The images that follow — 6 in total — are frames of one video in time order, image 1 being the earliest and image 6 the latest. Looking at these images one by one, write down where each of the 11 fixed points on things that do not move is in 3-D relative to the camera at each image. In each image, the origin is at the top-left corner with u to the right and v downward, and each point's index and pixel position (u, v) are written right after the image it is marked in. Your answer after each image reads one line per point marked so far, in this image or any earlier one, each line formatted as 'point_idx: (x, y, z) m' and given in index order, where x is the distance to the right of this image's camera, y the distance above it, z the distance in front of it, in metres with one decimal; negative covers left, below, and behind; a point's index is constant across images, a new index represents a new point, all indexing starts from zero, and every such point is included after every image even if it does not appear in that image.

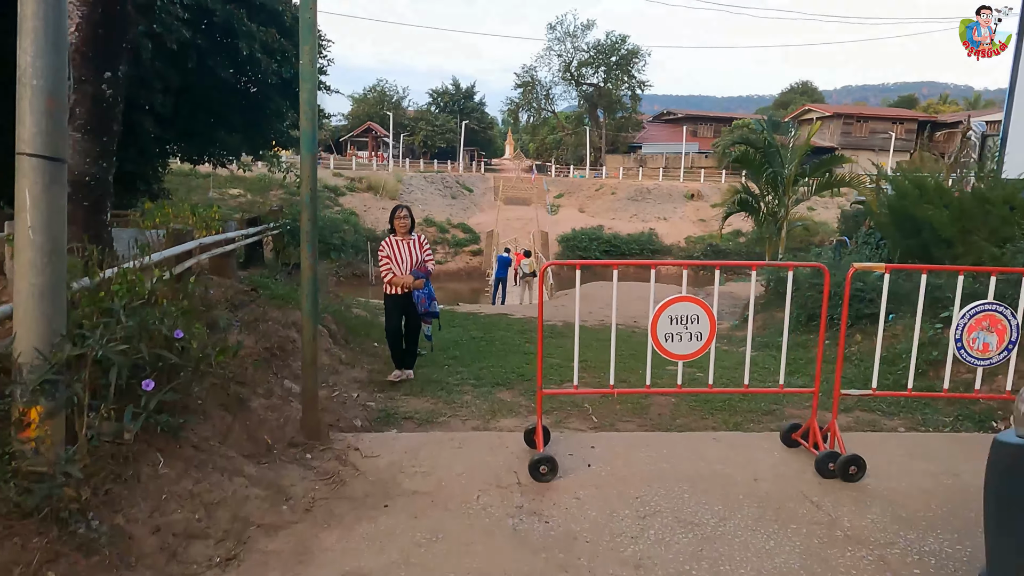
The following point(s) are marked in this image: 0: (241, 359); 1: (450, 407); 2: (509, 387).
0: (-1.8, -0.5, +4.3) m
1: (-0.5, -0.9, +5.0) m
2: (0.0, -0.8, +5.7) m
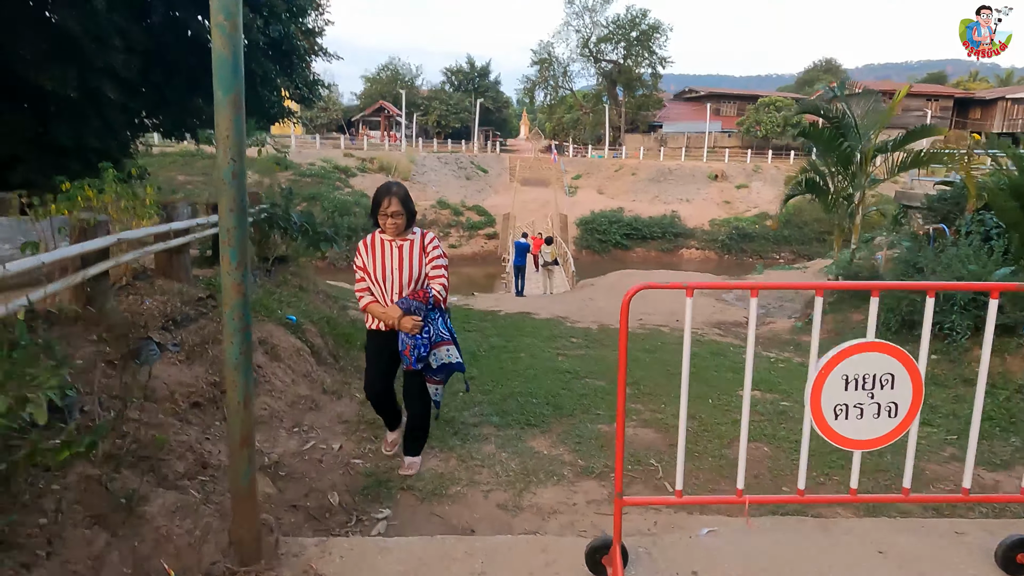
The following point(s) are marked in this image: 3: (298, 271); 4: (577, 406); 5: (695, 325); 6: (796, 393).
0: (-1.6, -0.6, +3.0) m
1: (-0.2, -1.0, +3.6) m
2: (+0.2, -0.9, +4.3) m
3: (-2.2, +0.2, +7.0) m
4: (+0.5, -0.8, +4.8) m
5: (+2.6, -0.5, +9.5) m
6: (+2.3, -0.9, +5.5) m
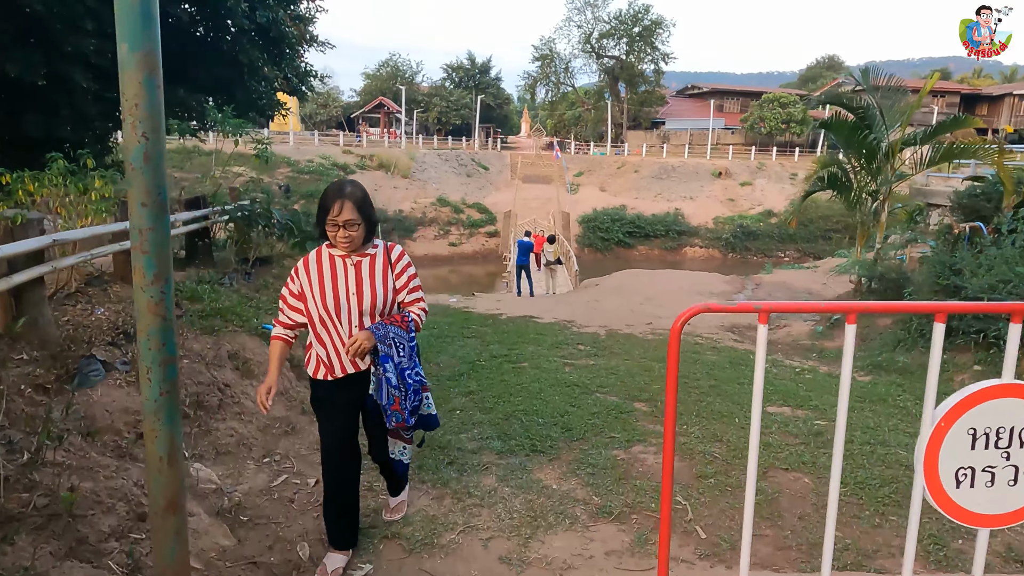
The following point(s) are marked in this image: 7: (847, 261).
0: (-1.6, -0.6, +2.5) m
1: (-0.2, -1.0, +3.1) m
2: (+0.2, -0.9, +3.7) m
3: (-2.2, +0.1, +6.4) m
4: (+0.5, -0.9, +4.2) m
5: (+2.6, -0.5, +9.0) m
6: (+2.3, -0.9, +5.0) m
7: (+8.4, +0.7, +16.9) m
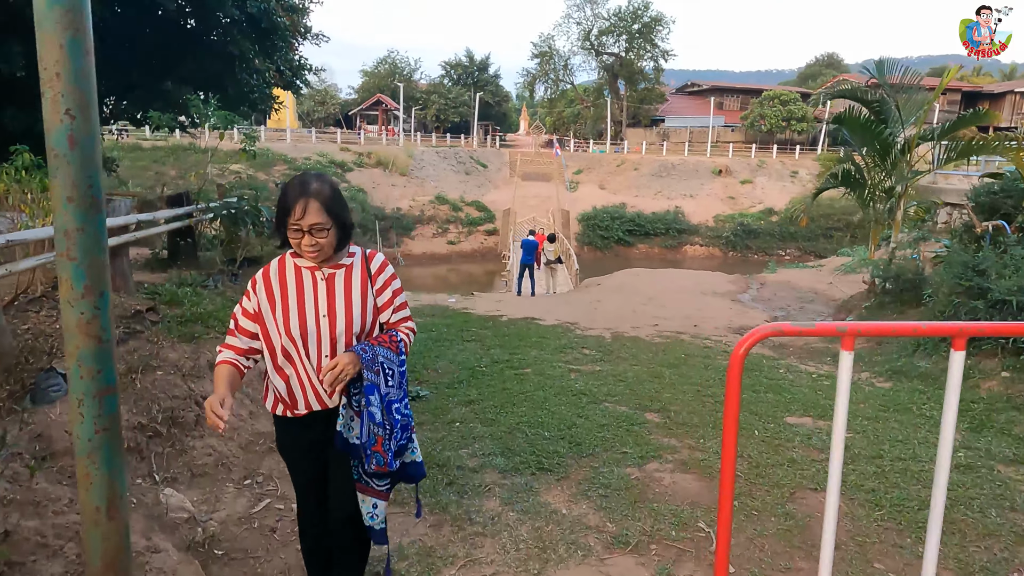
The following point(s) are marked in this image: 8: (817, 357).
0: (-1.5, -0.7, +2.1) m
1: (-0.2, -1.0, +2.8) m
2: (+0.2, -1.0, +3.4) m
3: (-2.2, +0.1, +6.1) m
4: (+0.5, -0.9, +3.9) m
5: (+2.6, -0.6, +8.7) m
6: (+2.4, -0.9, +4.7) m
7: (+8.4, +0.7, +16.6) m
8: (+3.2, -0.7, +7.0) m
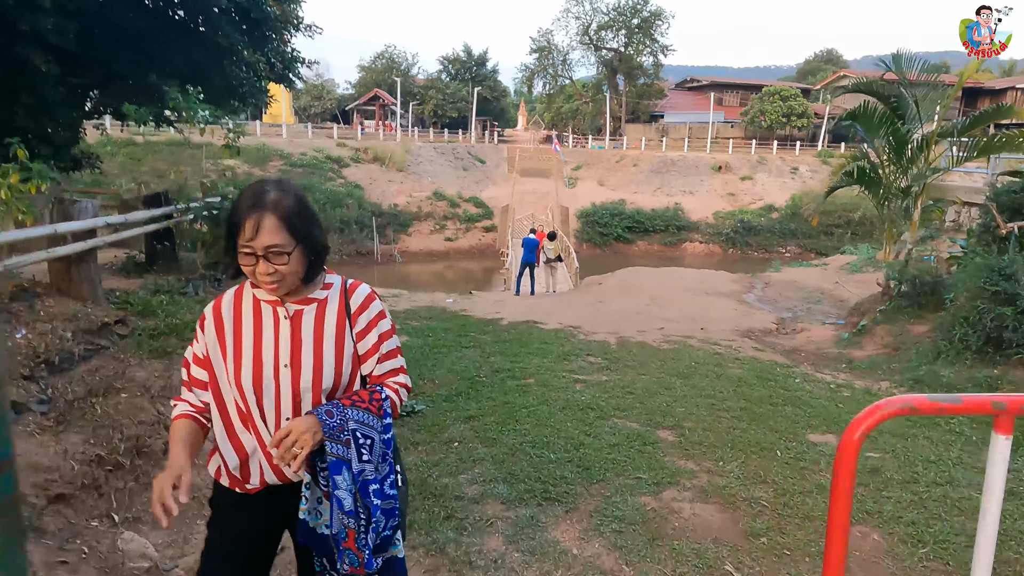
0: (-1.5, -0.7, +1.8) m
1: (-0.2, -1.1, +2.5) m
2: (+0.3, -1.0, +3.1) m
3: (-2.2, +0.1, +5.8) m
4: (+0.5, -1.0, +3.6) m
5: (+2.6, -0.6, +8.4) m
6: (+2.4, -1.0, +4.4) m
7: (+8.4, +0.7, +16.3) m
8: (+3.2, -0.8, +6.7) m
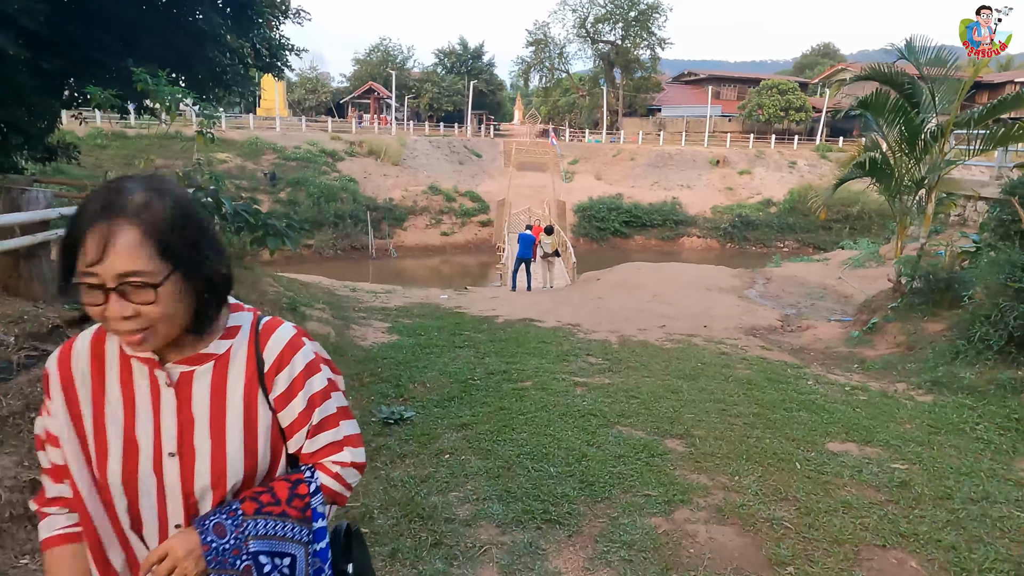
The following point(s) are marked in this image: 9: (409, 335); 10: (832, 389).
0: (-1.5, -0.7, +1.5) m
1: (-0.2, -1.1, +2.1) m
2: (+0.2, -1.0, +2.8) m
3: (-2.2, +0.1, +5.5) m
4: (+0.5, -0.9, +3.3) m
5: (+2.6, -0.5, +8.1) m
6: (+2.4, -0.9, +4.0) m
7: (+8.3, +0.8, +16.0) m
8: (+3.2, -0.7, +6.4) m
9: (-1.0, -0.5, +6.7) m
10: (+2.5, -0.8, +5.3) m
